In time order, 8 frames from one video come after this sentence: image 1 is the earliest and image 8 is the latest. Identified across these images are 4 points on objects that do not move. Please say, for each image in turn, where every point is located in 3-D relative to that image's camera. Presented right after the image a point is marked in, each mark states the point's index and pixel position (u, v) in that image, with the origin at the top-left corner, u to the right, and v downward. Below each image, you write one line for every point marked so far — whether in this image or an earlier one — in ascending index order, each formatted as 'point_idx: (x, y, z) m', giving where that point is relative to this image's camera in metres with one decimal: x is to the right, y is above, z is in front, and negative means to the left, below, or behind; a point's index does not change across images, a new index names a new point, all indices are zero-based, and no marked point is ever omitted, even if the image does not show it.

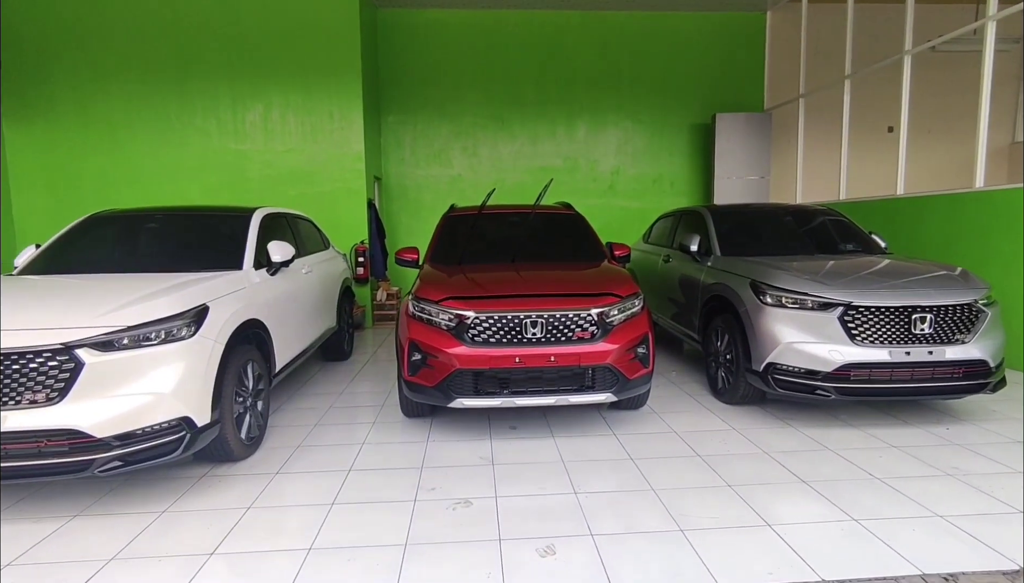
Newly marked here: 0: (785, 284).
0: (+1.7, 0.0, +3.7) m
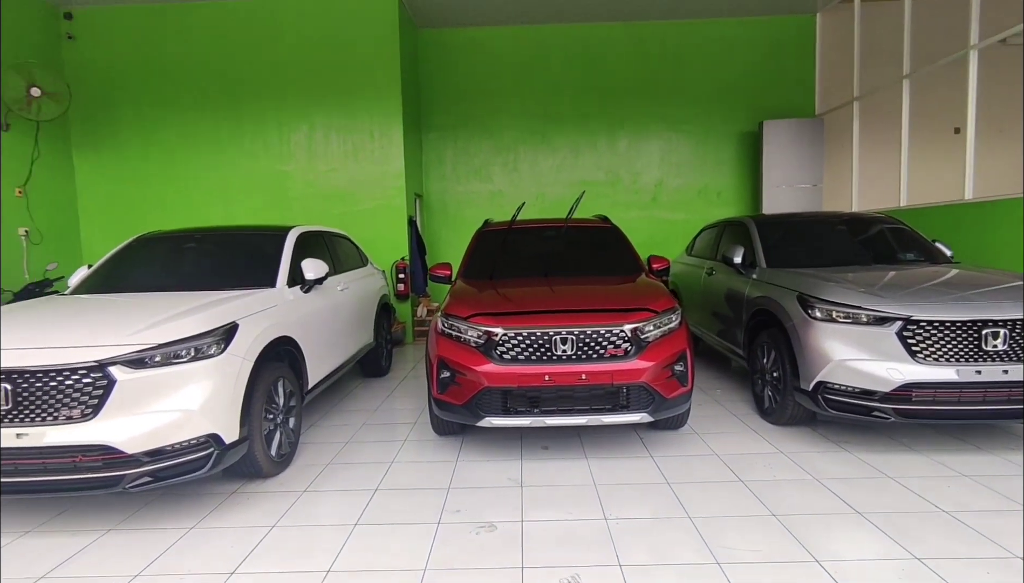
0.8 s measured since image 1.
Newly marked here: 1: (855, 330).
0: (+1.9, 0.0, +3.4) m
1: (+2.0, -0.2, +3.3) m
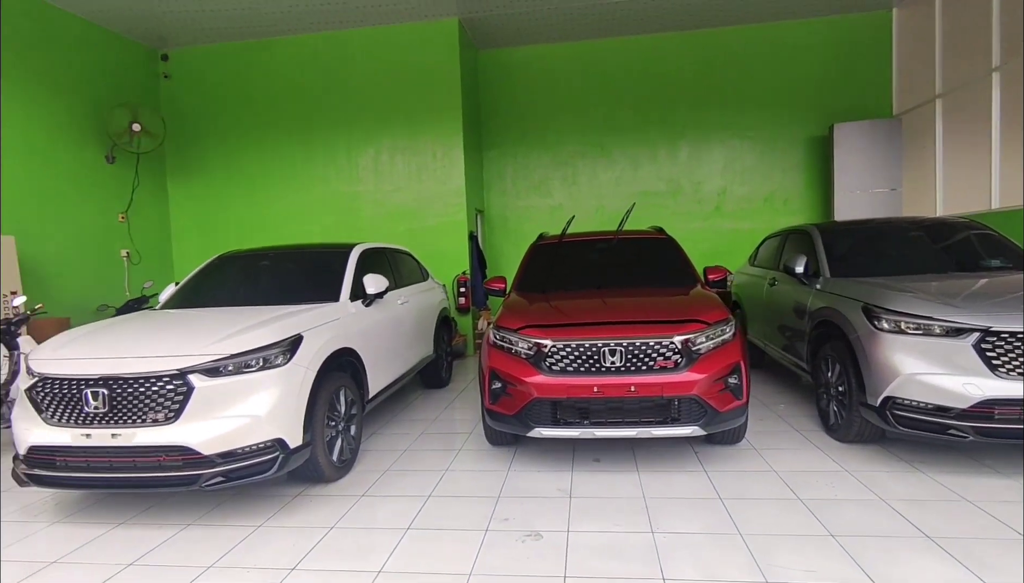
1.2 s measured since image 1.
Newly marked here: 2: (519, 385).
0: (+2.2, -0.1, +3.3) m
1: (+2.2, -0.3, +3.1) m
2: (0.0, -0.5, +3.3) m
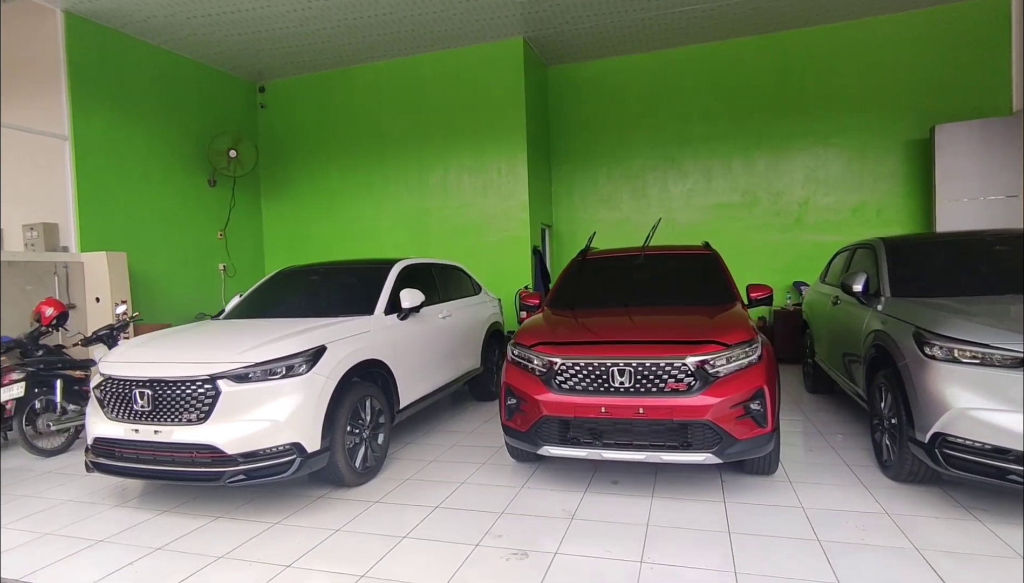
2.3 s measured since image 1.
0: (+2.2, -0.2, +2.9) m
1: (+2.2, -0.4, +2.7) m
2: (+0.1, -0.6, +3.3) m
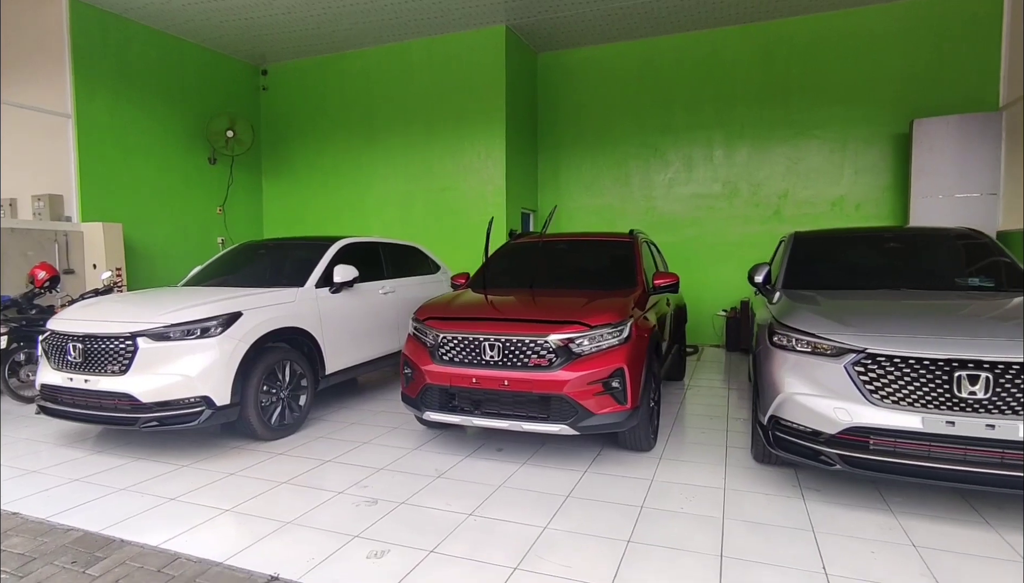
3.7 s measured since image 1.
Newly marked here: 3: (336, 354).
0: (+1.5, -0.2, +3.0) m
1: (+1.5, -0.4, +2.9) m
2: (-0.6, -0.5, +3.6) m
3: (-1.4, -0.5, +4.6) m
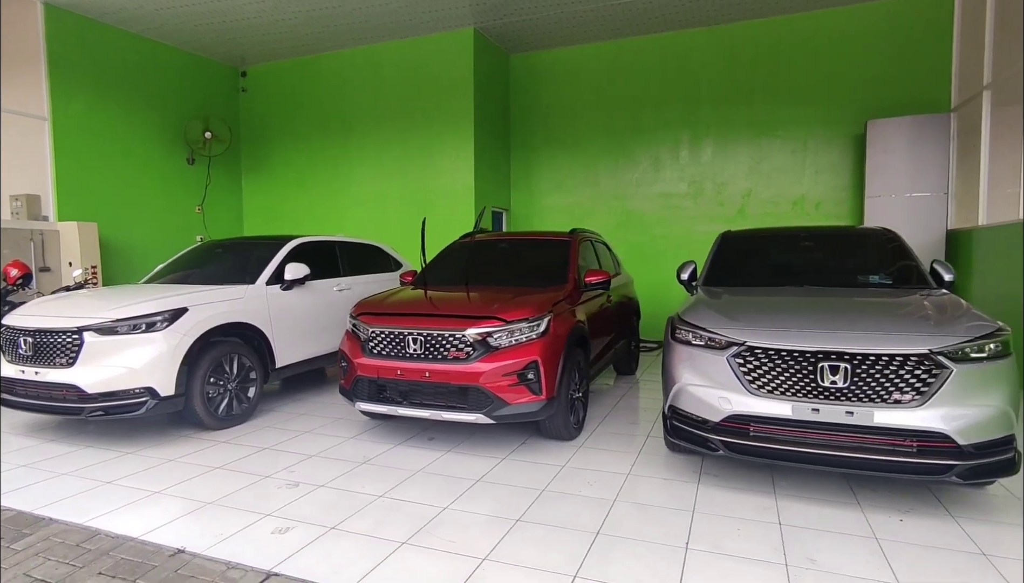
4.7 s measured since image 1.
0: (+1.0, -0.1, +3.2) m
1: (+1.0, -0.3, +3.1) m
2: (-1.1, -0.5, +3.8) m
3: (-1.9, -0.5, +4.8) m
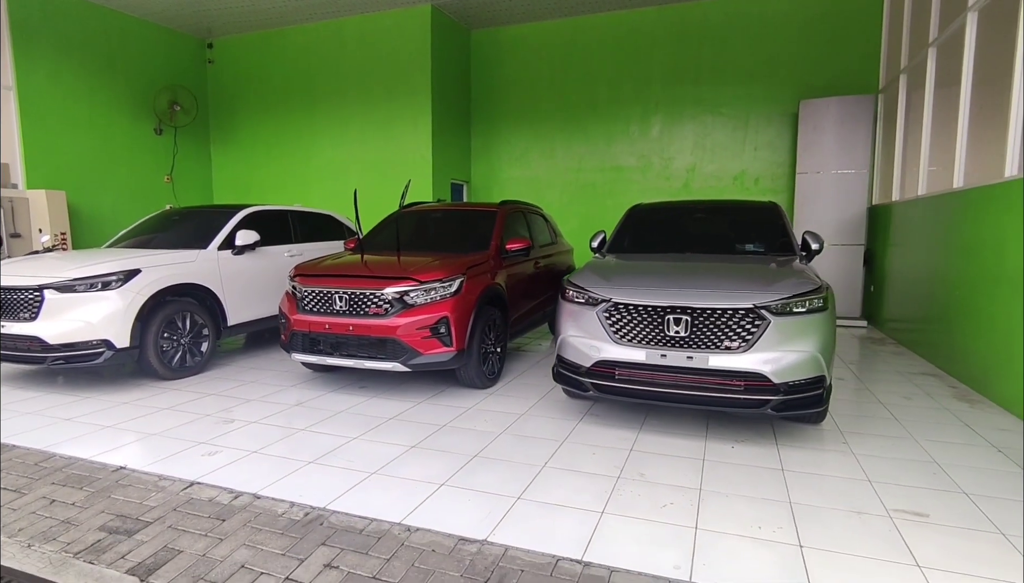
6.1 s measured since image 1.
0: (+0.4, +0.1, +3.7) m
1: (+0.4, -0.1, +3.5) m
2: (-1.7, -0.2, +4.3) m
3: (-2.5, -0.2, +5.2) m
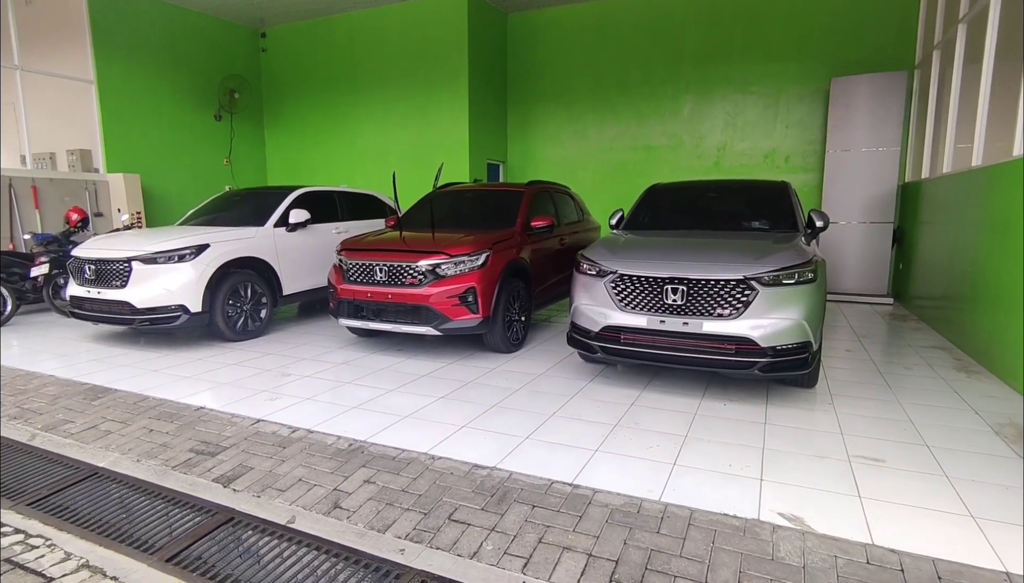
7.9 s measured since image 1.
0: (+0.6, +0.3, +4.1) m
1: (+0.5, +0.1, +3.9) m
2: (-1.5, 0.0, +4.8) m
3: (-2.3, +0.1, +5.9) m
